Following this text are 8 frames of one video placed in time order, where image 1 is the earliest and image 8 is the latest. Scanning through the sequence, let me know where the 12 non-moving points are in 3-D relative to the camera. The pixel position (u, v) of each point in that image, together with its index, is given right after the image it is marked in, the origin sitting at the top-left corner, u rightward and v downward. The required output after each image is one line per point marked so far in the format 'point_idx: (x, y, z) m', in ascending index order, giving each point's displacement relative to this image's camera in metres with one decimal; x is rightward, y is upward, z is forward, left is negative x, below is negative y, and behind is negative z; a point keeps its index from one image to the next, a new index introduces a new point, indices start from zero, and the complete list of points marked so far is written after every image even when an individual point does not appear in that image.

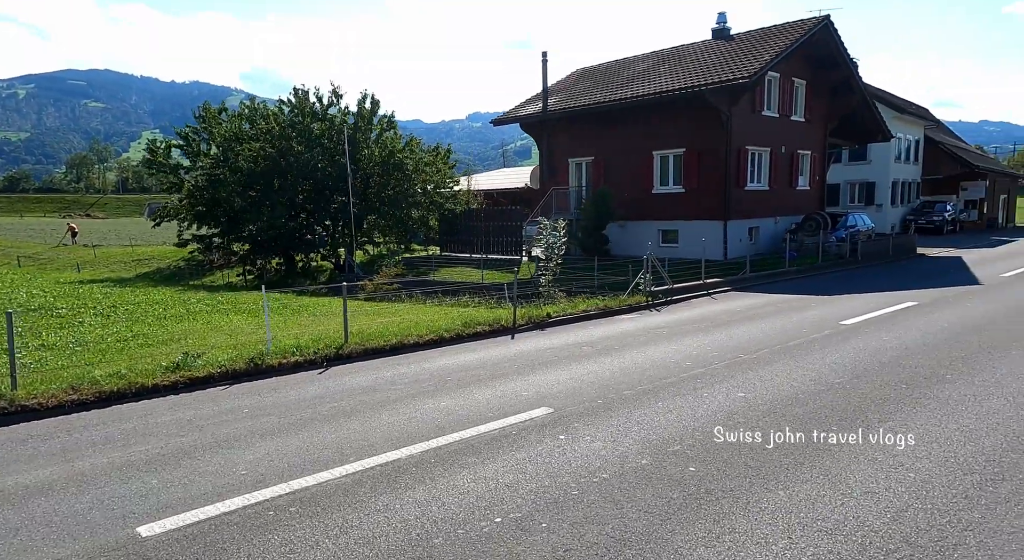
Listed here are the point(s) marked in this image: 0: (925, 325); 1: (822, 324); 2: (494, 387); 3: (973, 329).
0: (+5.8, -0.6, +10.1) m
1: (+4.5, -0.6, +10.3) m
2: (-0.2, -1.0, +6.5) m
3: (+6.1, -0.7, +9.4) m
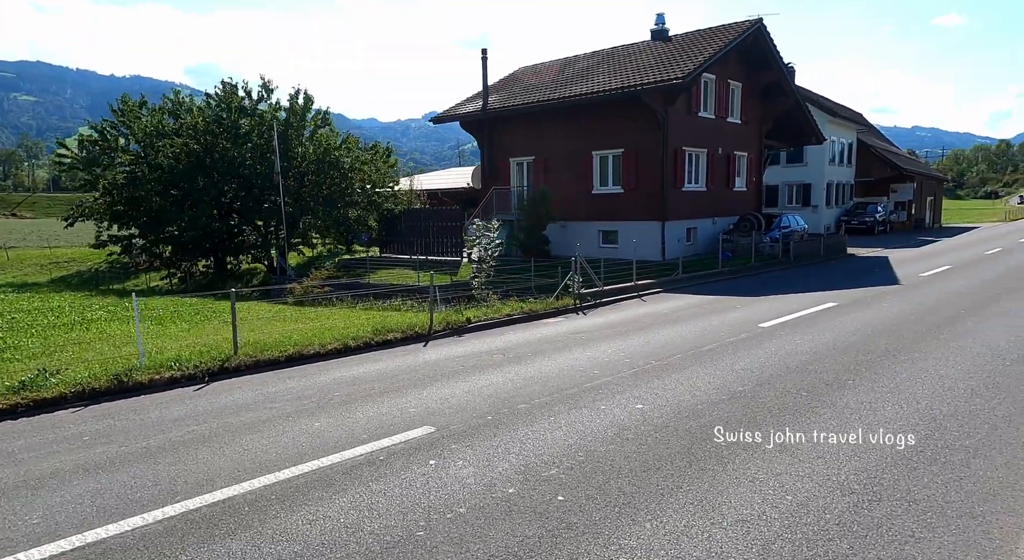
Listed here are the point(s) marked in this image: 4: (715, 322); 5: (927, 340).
0: (+4.6, -0.7, +10.1) m
1: (+3.3, -0.7, +10.2) m
2: (-1.1, -1.1, +6.1) m
3: (+4.9, -0.7, +9.4) m
4: (+3.2, -0.6, +10.9) m
5: (+5.0, -0.8, +8.6) m
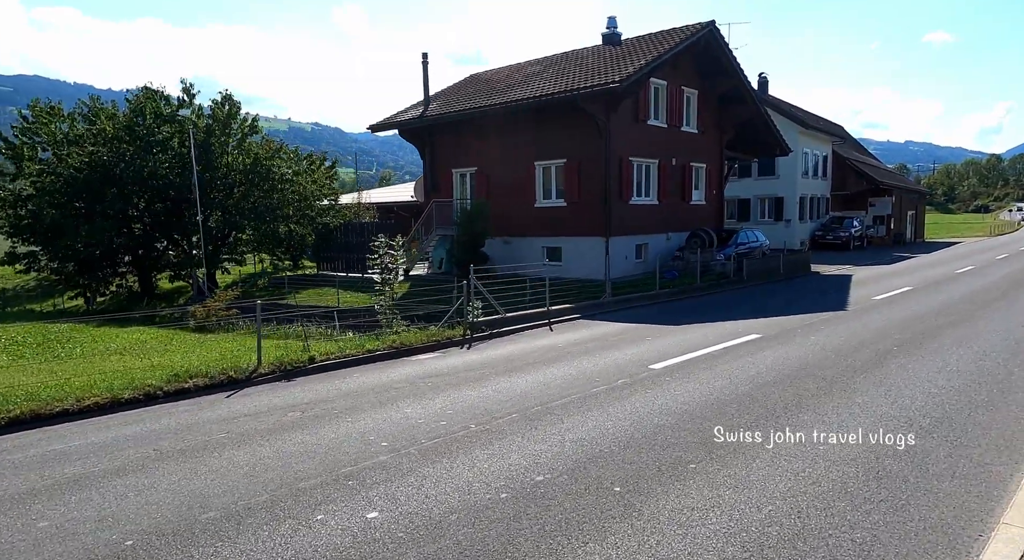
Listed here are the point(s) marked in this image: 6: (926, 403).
0: (+2.7, -1.1, +8.4) m
1: (+1.4, -1.1, +8.5) m
2: (-3.0, -1.4, +4.3) m
3: (+3.0, -1.1, +7.7) m
4: (+1.3, -1.0, +9.2) m
5: (+3.1, -1.1, +6.9) m
6: (+3.8, -1.2, +6.5) m
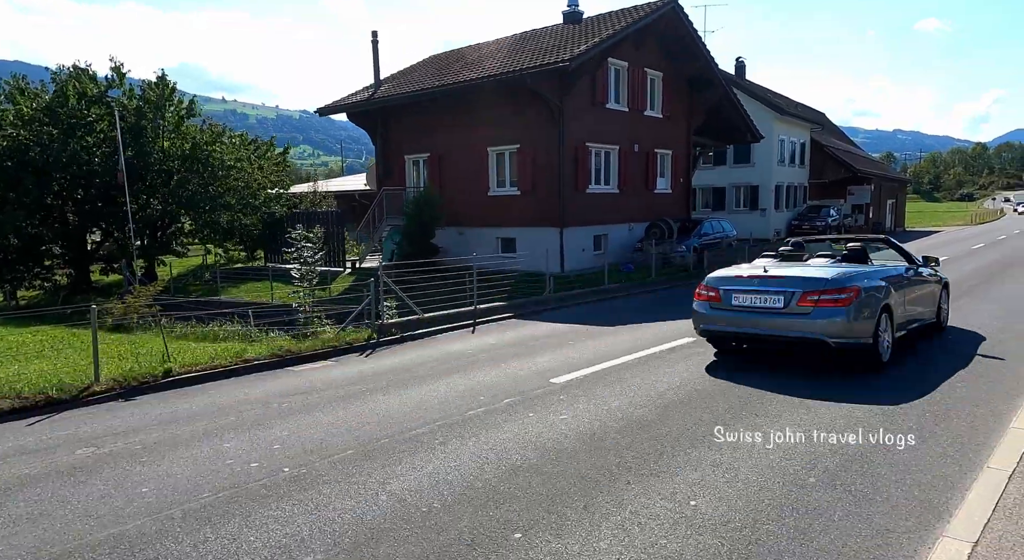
0: (+1.4, -1.1, +7.3) m
1: (+0.1, -1.1, +7.4) m
2: (-4.2, -1.5, +3.2) m
3: (+1.7, -1.1, +6.7) m
4: (0.0, -1.0, +8.1) m
5: (+1.8, -1.2, +5.9) m
6: (+2.5, -1.2, +5.5) m
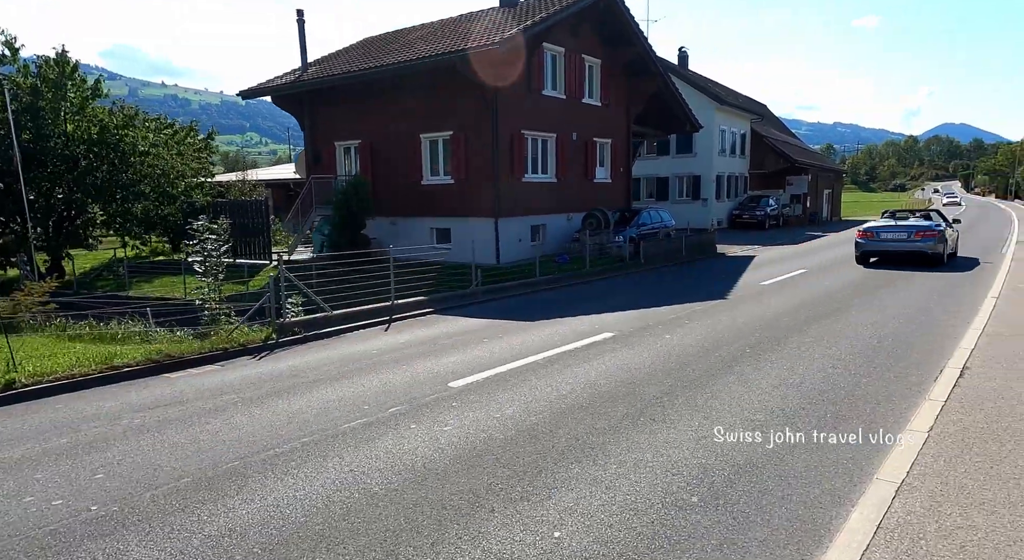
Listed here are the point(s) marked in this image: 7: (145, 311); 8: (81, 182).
0: (+0.4, -1.1, +6.9) m
1: (-0.9, -1.0, +6.9) m
2: (-4.9, -1.5, +2.4) m
3: (+0.8, -1.1, +6.3) m
4: (-1.1, -1.0, +7.6) m
5: (+0.9, -1.2, +5.5) m
6: (+1.6, -1.2, +5.1) m
7: (-6.6, -0.6, +12.8) m
8: (-12.2, +2.8, +20.1) m
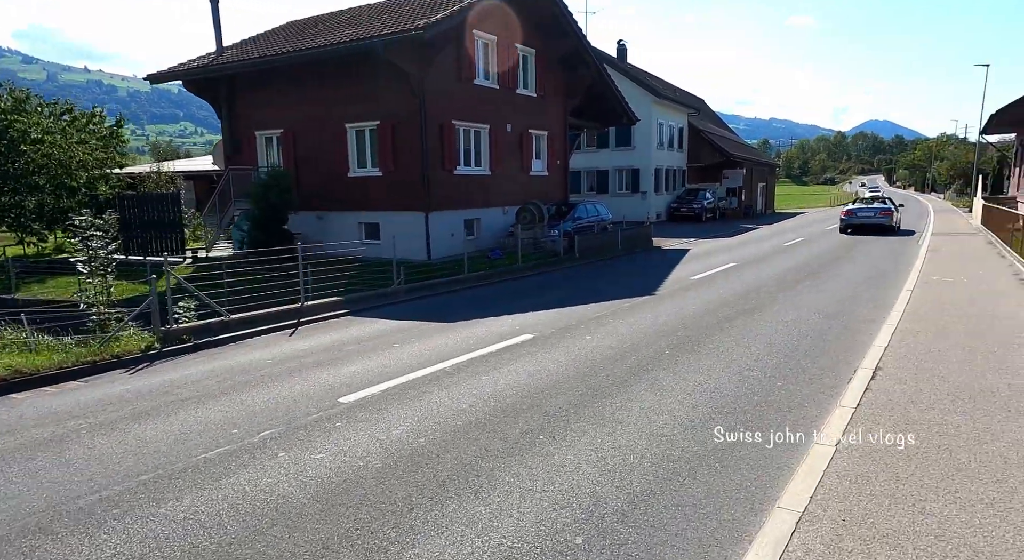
0: (-0.6, -1.1, +6.4) m
1: (-1.9, -1.1, +6.3) m
2: (-5.5, -1.7, +1.5) m
3: (-0.1, -1.2, +5.8) m
4: (-2.1, -1.0, +6.9) m
5: (+0.1, -1.2, +5.0) m
6: (+0.8, -1.3, +4.7) m
7: (-8.0, -0.6, +11.7) m
8: (-14.1, +2.8, +18.5) m
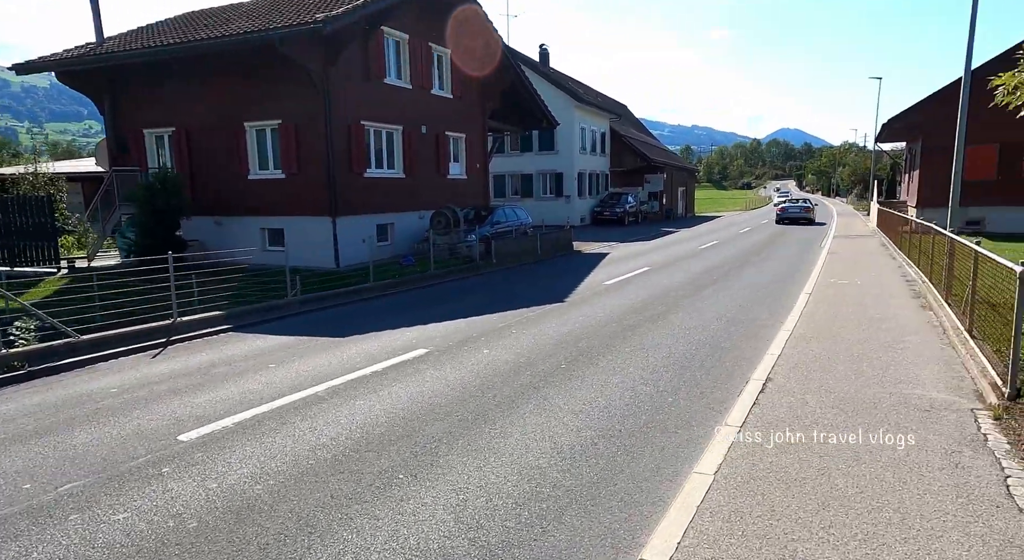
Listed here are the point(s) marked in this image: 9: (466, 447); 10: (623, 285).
0: (-1.7, -1.3, +5.7) m
1: (-2.9, -1.3, +5.5) m
2: (-6.1, -1.9, +0.4) m
3: (-1.2, -1.3, +5.2) m
4: (-3.2, -1.2, +6.1) m
5: (-0.9, -1.4, +4.4) m
6: (-0.1, -1.4, +4.2) m
7: (-9.6, -0.8, +10.3) m
8: (-16.3, +2.5, +16.4) m
9: (-0.4, -1.3, +5.7) m
10: (+2.7, -0.1, +17.1) m
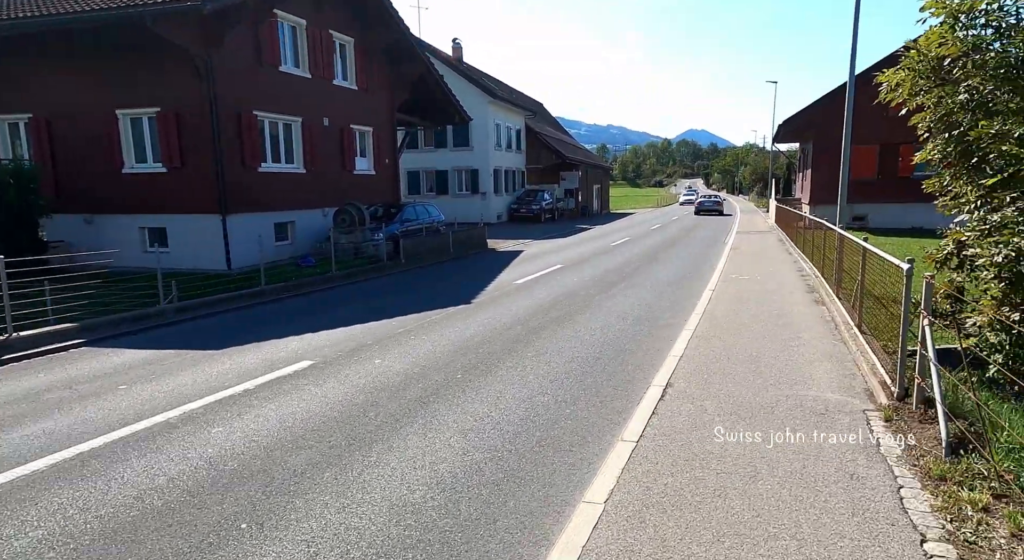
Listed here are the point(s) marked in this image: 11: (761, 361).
0: (-2.6, -1.4, +4.9) m
1: (-3.8, -1.4, +4.6) m
2: (-6.4, -2.0, -1.0) m
3: (-2.0, -1.4, +4.4) m
4: (-4.2, -1.3, +5.1) m
5: (-1.7, -1.5, +3.7) m
6: (-0.8, -1.5, +3.5) m
7: (-11.0, -1.0, +8.6) m
8: (-18.4, +2.3, +13.8) m
9: (-1.3, -1.3, +5.0) m
10: (+0.5, -0.1, +16.7) m
11: (+3.1, -1.0, +8.8) m
